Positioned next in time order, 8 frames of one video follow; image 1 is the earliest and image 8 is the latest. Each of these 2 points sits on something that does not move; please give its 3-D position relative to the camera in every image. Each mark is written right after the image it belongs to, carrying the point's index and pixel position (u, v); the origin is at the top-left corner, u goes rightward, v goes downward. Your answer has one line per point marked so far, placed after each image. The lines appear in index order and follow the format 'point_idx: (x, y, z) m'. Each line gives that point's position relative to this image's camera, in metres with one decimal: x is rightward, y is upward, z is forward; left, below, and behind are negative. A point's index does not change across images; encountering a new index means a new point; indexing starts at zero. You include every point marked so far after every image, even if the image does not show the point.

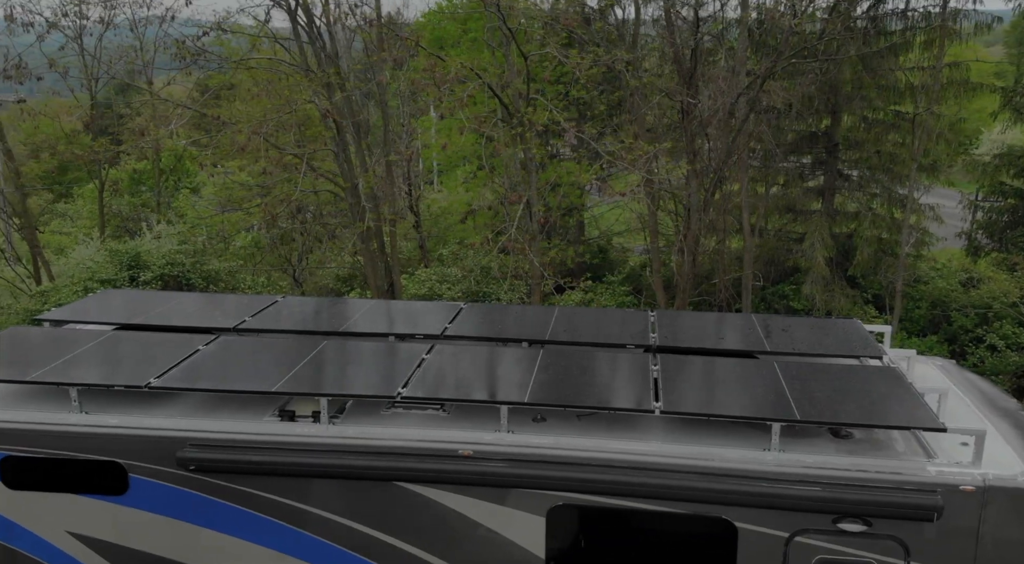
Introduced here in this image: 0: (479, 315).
0: (-0.3, -0.2, +6.4) m
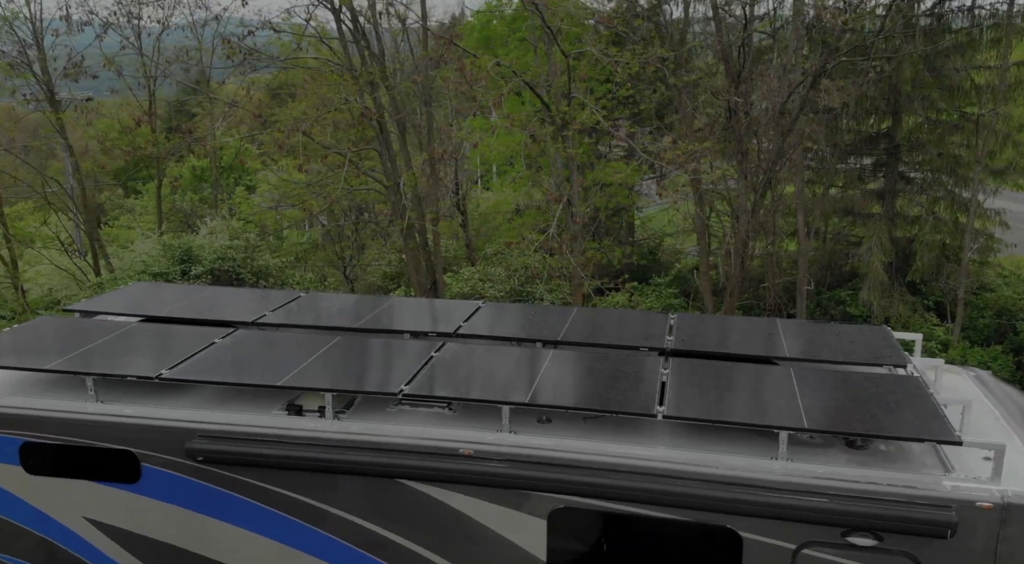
0: (-0.1, -0.2, +6.4) m
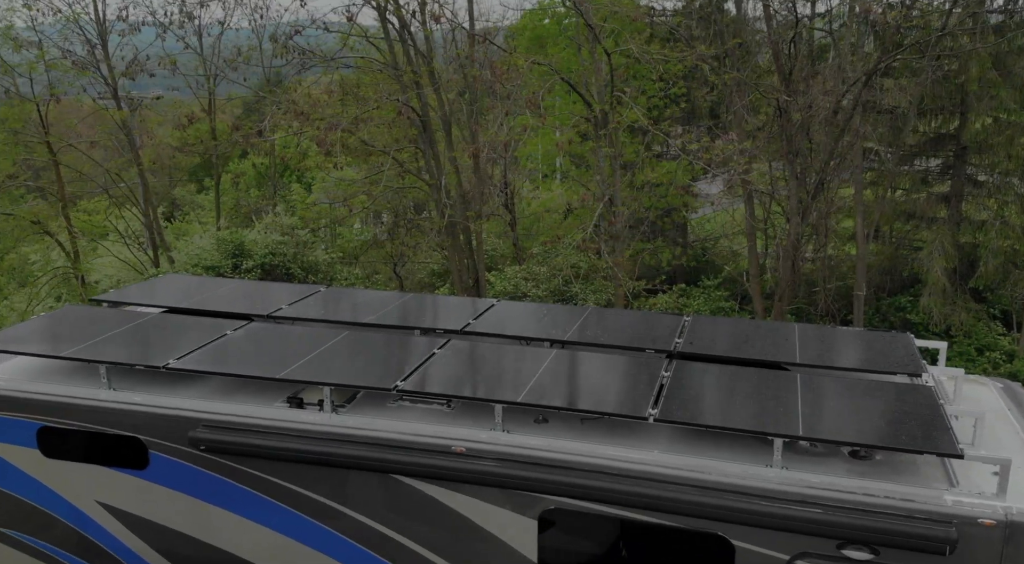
0: (0.0, -0.2, +6.3) m
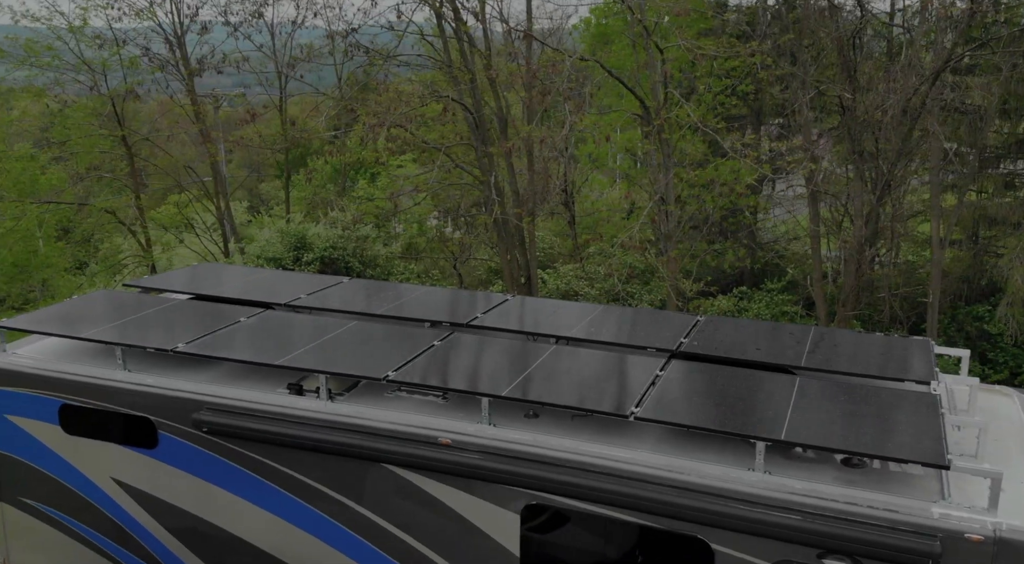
0: (+0.1, -0.2, +6.3) m
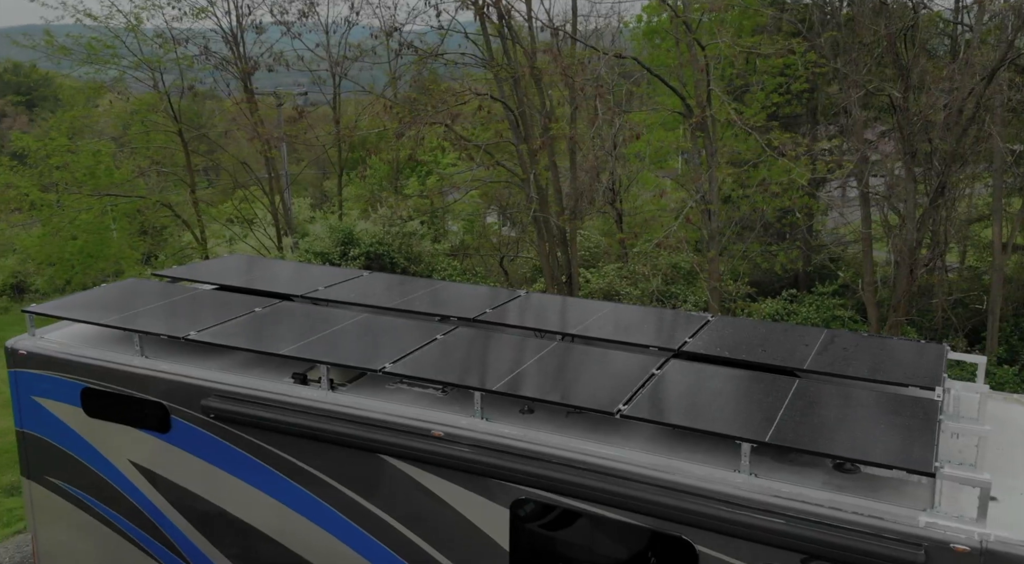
0: (+0.1, -0.2, +6.4) m
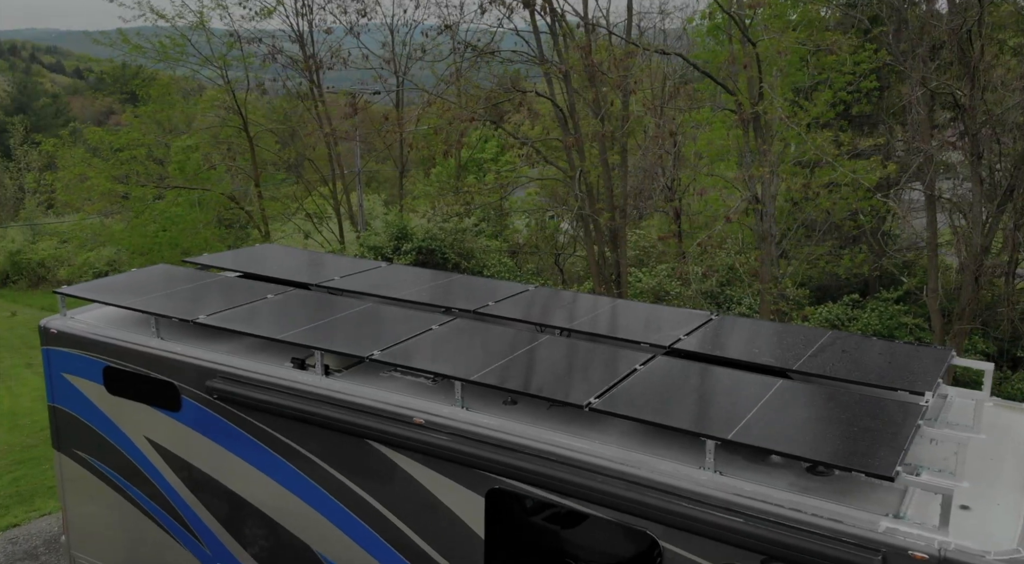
0: (+0.2, -0.1, +6.4) m
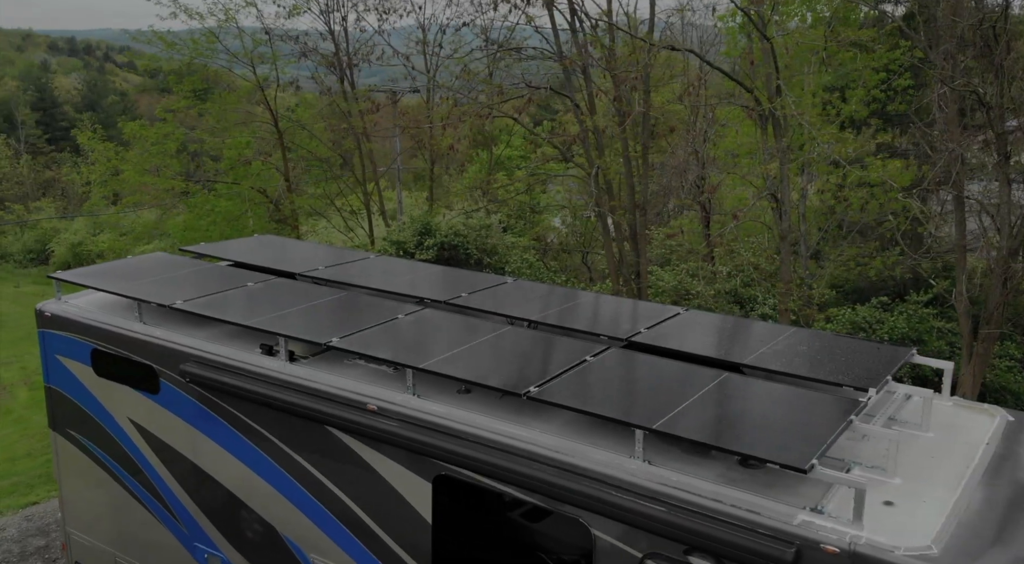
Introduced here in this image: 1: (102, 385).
0: (0.0, -0.1, +6.5) m
1: (-2.7, -0.7, +6.3) m
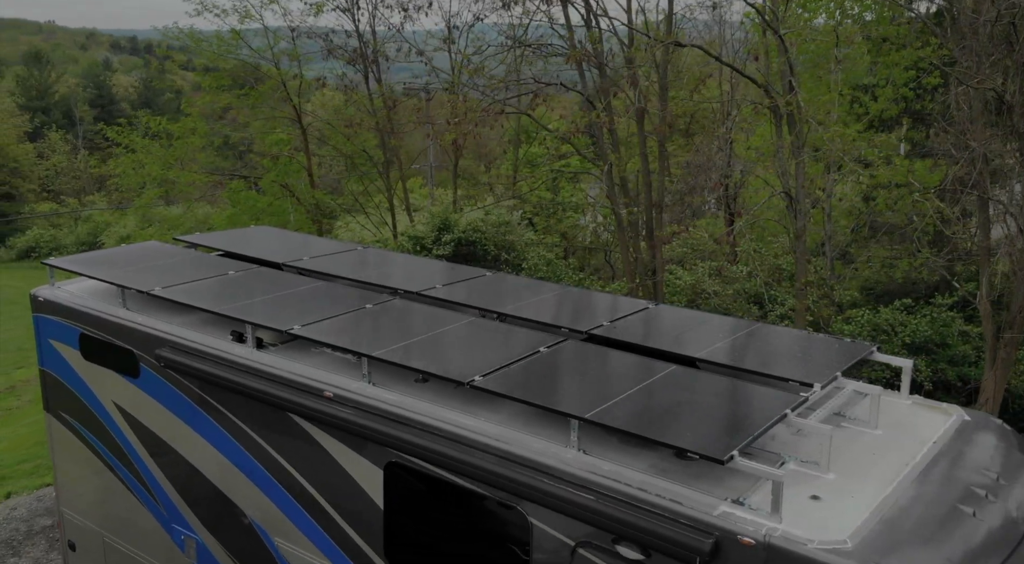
0: (-0.1, 0.0, +6.5) m
1: (-2.9, -0.6, +6.5) m
